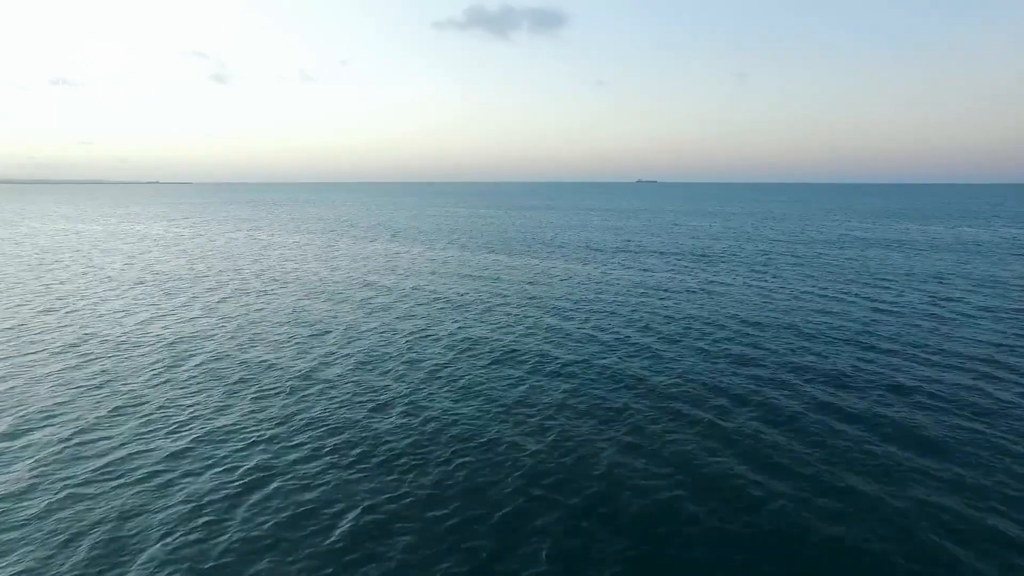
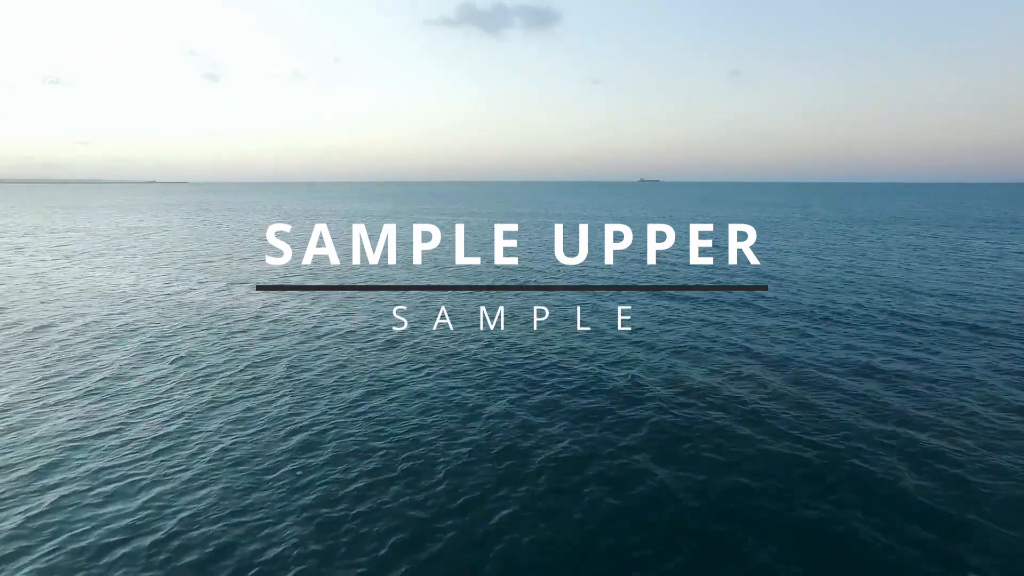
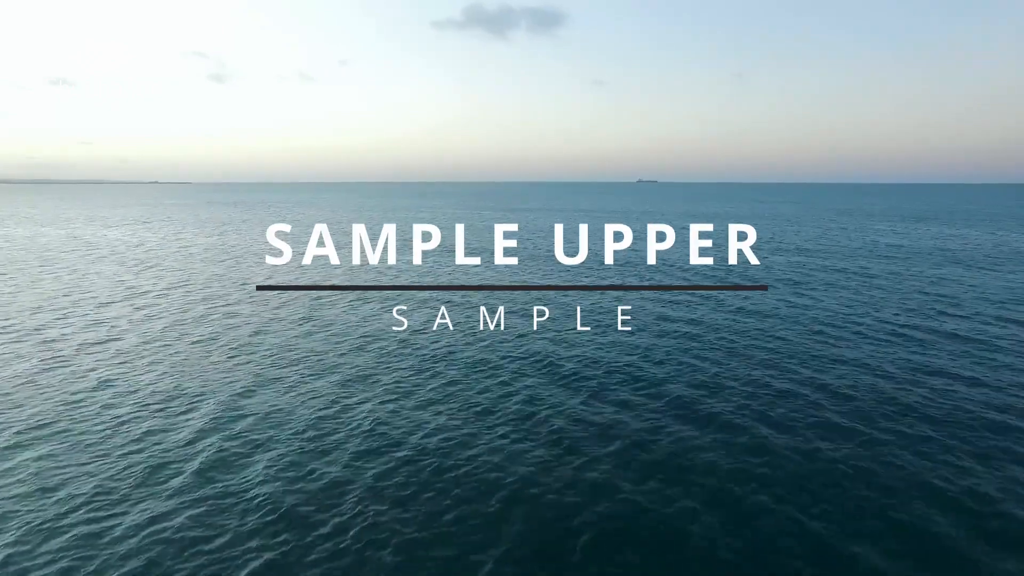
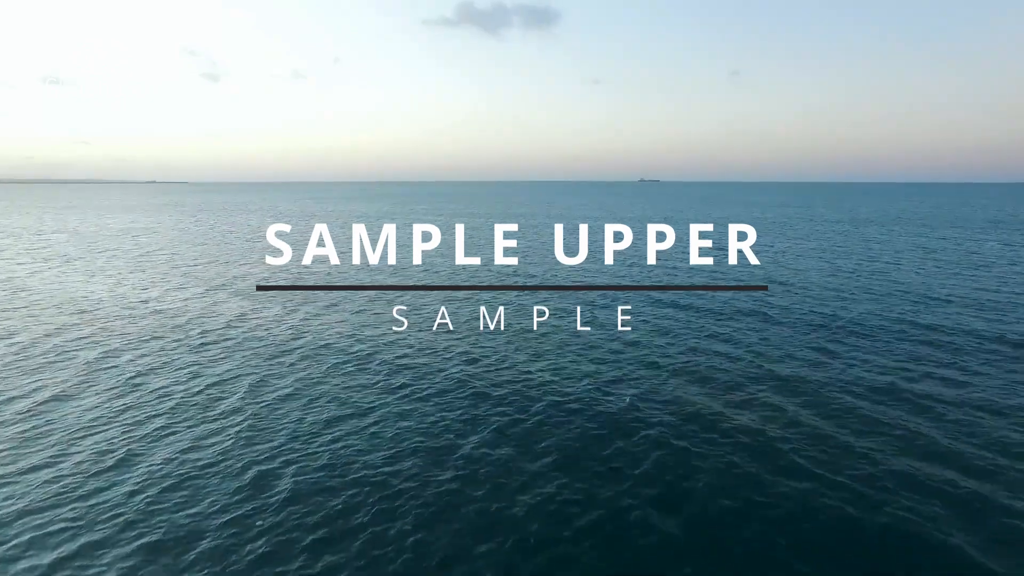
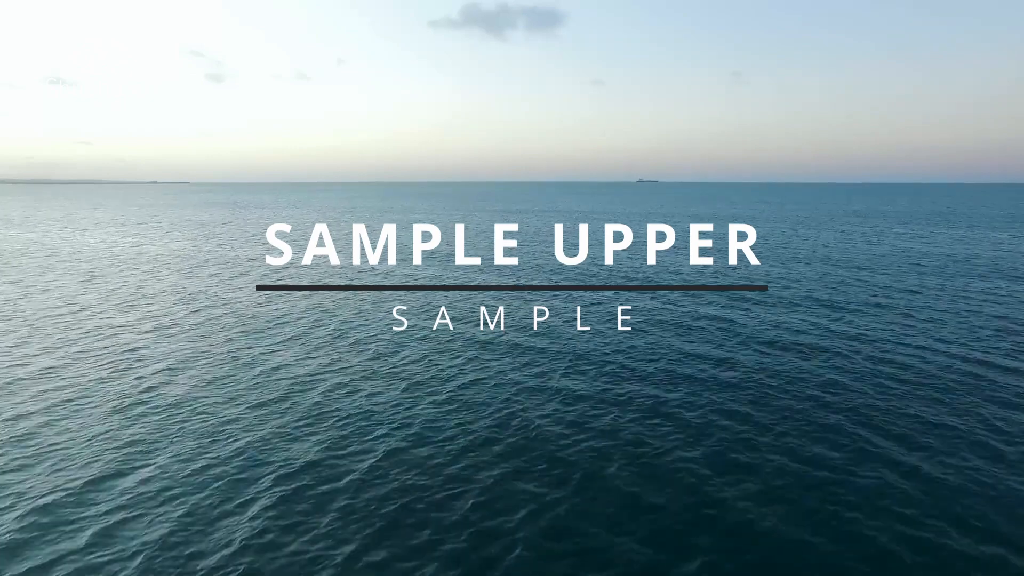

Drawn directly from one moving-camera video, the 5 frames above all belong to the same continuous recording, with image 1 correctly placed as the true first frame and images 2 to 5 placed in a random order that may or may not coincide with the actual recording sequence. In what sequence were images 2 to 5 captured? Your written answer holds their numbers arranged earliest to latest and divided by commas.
3, 5, 2, 4
